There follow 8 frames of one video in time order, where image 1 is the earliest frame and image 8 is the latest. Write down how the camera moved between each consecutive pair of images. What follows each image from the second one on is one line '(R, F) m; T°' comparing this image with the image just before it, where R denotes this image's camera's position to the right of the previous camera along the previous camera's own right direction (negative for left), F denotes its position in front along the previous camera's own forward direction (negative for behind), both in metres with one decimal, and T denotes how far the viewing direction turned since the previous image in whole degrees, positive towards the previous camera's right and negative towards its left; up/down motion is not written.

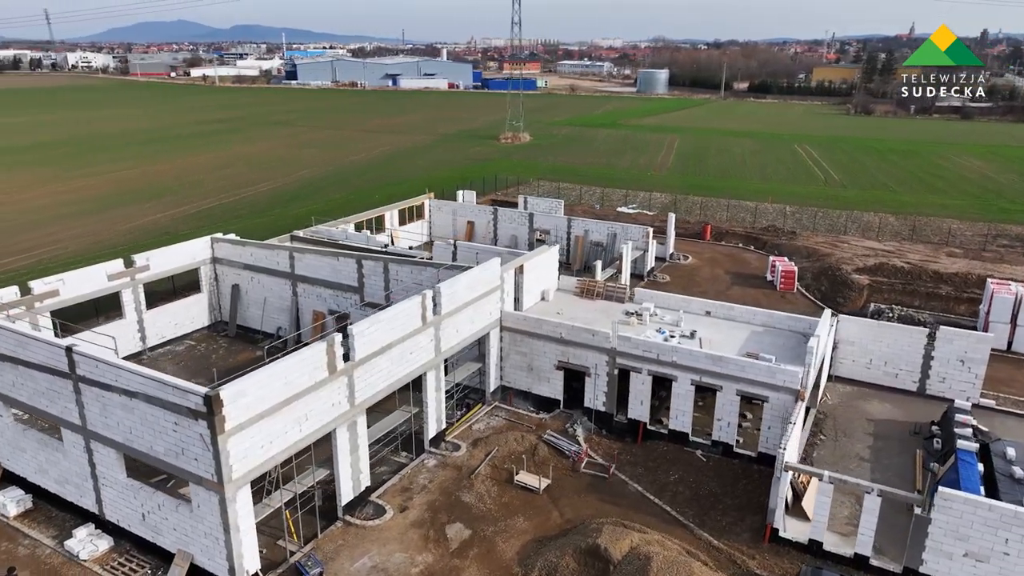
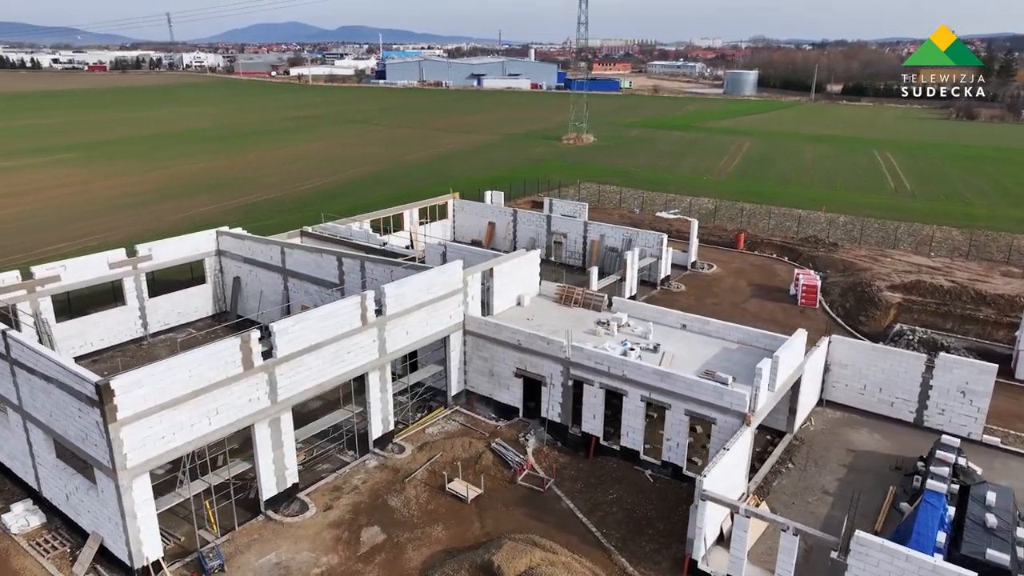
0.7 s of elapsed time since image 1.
(+4.2, +0.7) m; -7°
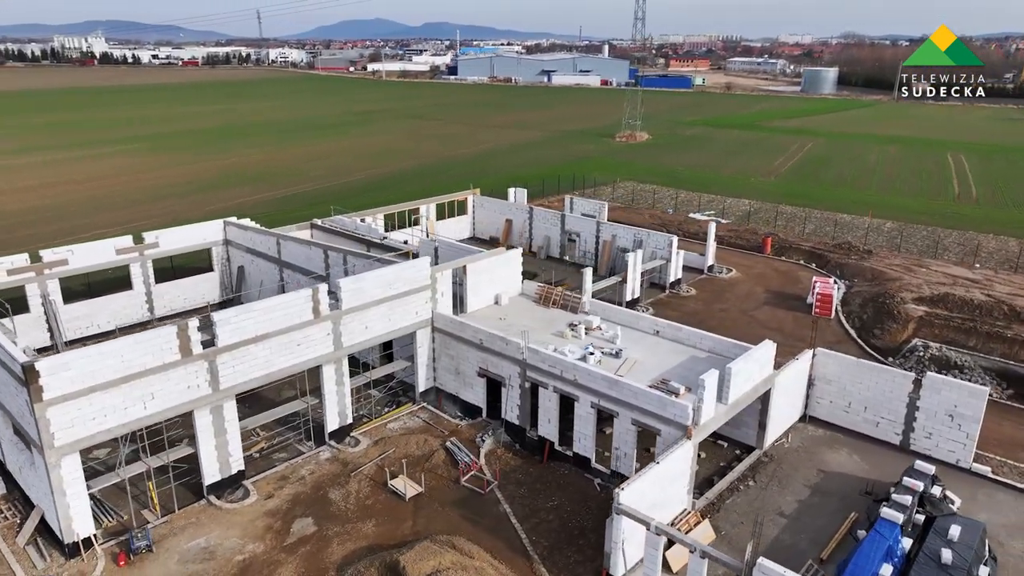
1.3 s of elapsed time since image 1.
(+3.5, +0.5) m; -6°
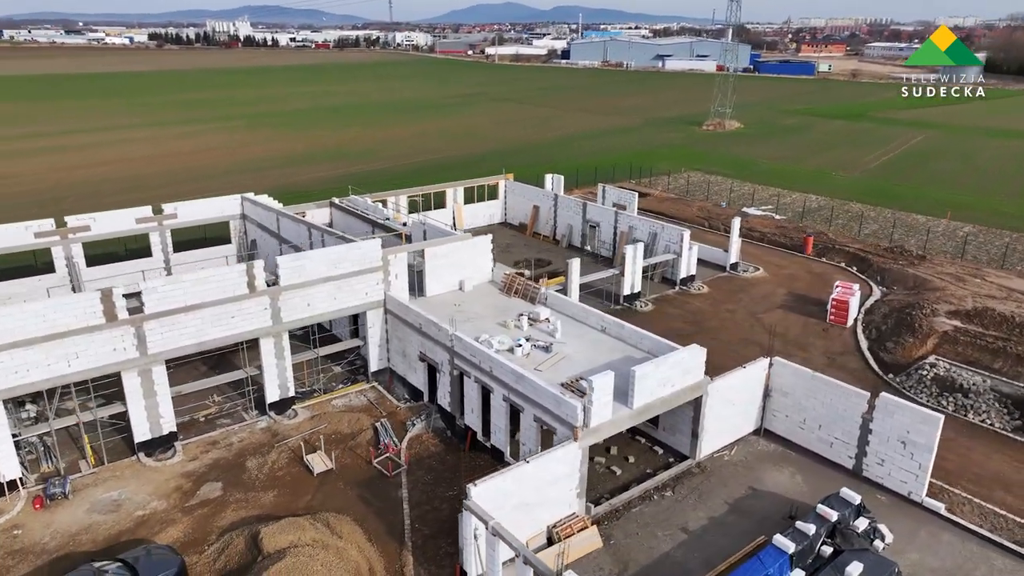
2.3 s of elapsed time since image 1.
(+5.5, +0.8) m; -9°
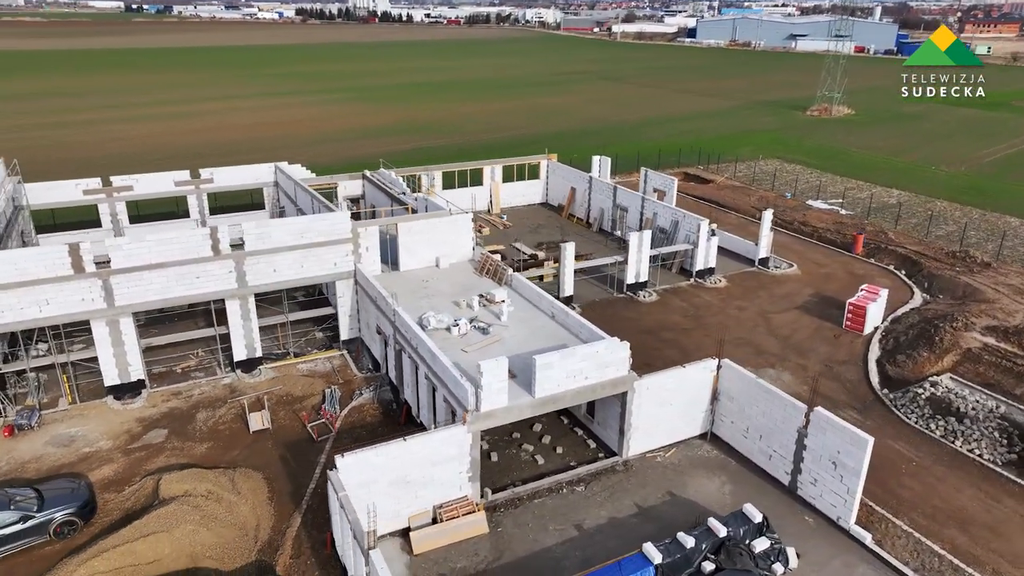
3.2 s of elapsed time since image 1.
(+5.3, +0.7) m; -9°
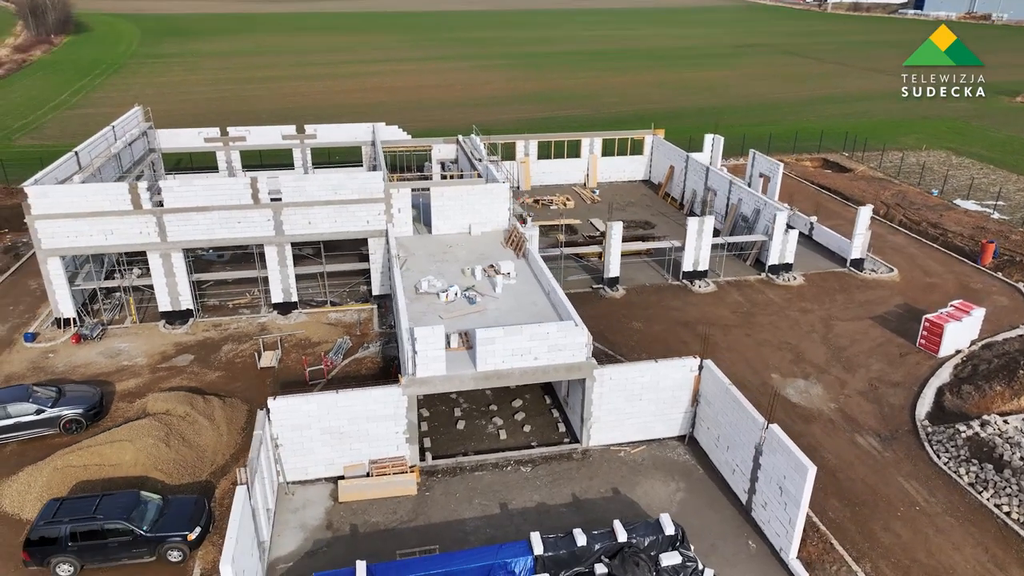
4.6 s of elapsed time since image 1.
(+5.6, +1.0) m; -14°
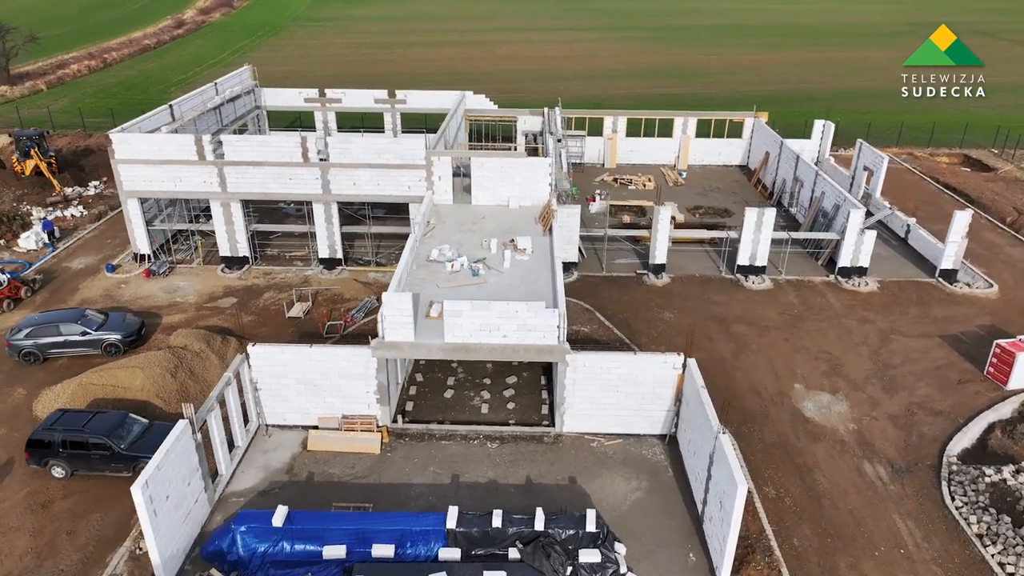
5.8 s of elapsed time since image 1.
(+4.2, +0.7) m; -12°
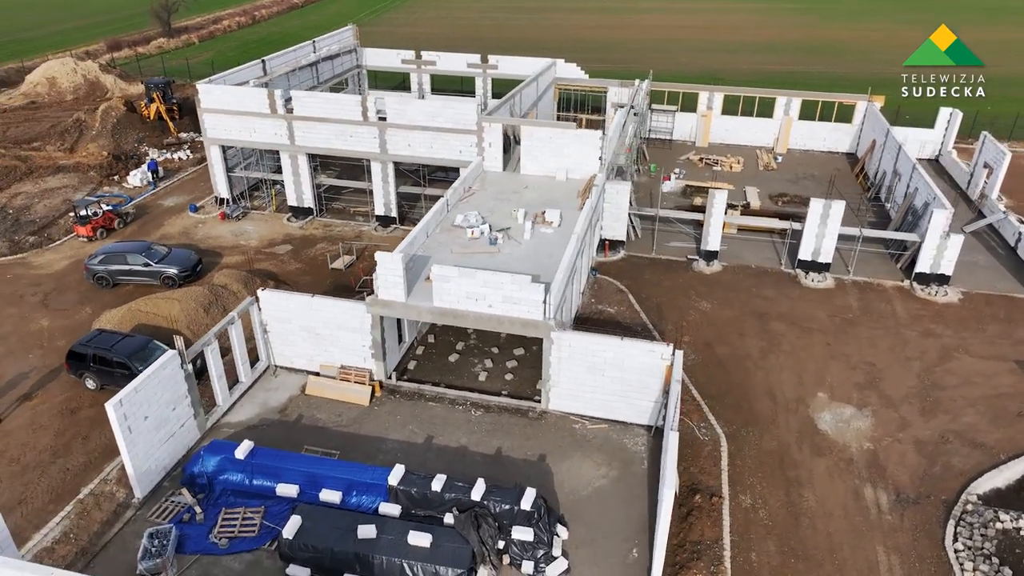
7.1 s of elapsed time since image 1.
(+3.6, +0.5) m; -11°
